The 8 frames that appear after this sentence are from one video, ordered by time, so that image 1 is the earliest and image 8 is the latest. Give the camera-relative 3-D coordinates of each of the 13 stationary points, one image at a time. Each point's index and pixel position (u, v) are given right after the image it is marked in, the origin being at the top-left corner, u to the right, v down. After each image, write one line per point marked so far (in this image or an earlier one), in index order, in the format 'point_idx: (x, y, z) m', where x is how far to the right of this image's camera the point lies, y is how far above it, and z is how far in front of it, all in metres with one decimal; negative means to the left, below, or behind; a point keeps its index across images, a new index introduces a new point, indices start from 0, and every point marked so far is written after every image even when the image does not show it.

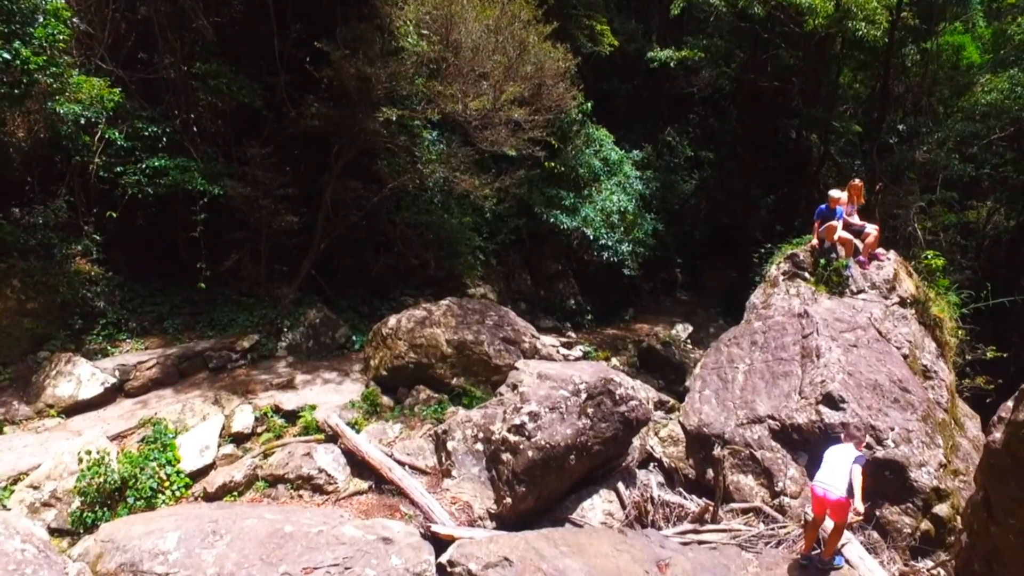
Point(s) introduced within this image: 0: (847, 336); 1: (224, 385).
0: (+4.0, -0.6, +7.2) m
1: (-3.5, -1.2, +7.6) m
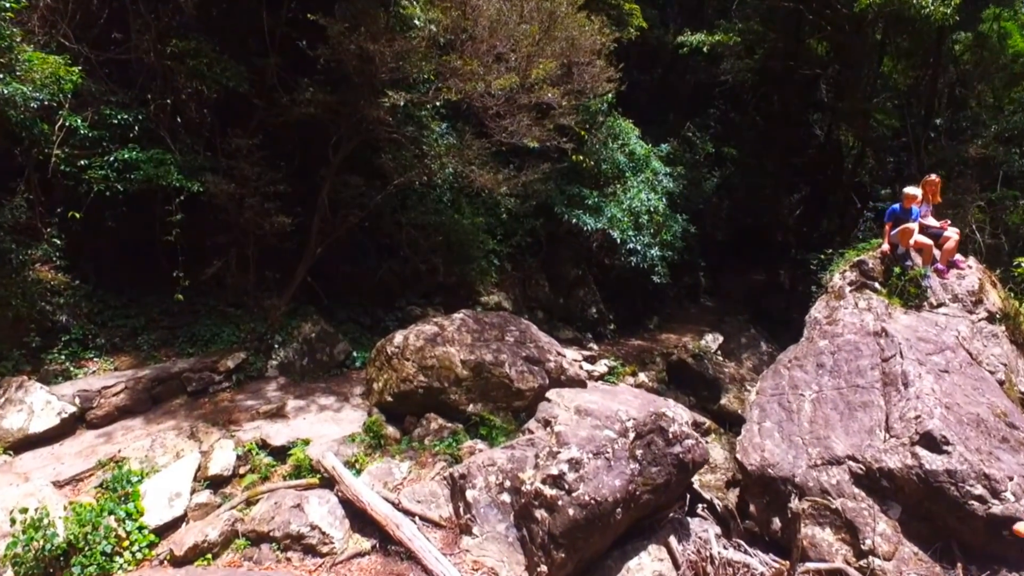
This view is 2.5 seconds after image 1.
0: (+4.2, -0.7, +6.2) m
1: (-3.3, -1.3, +6.5) m
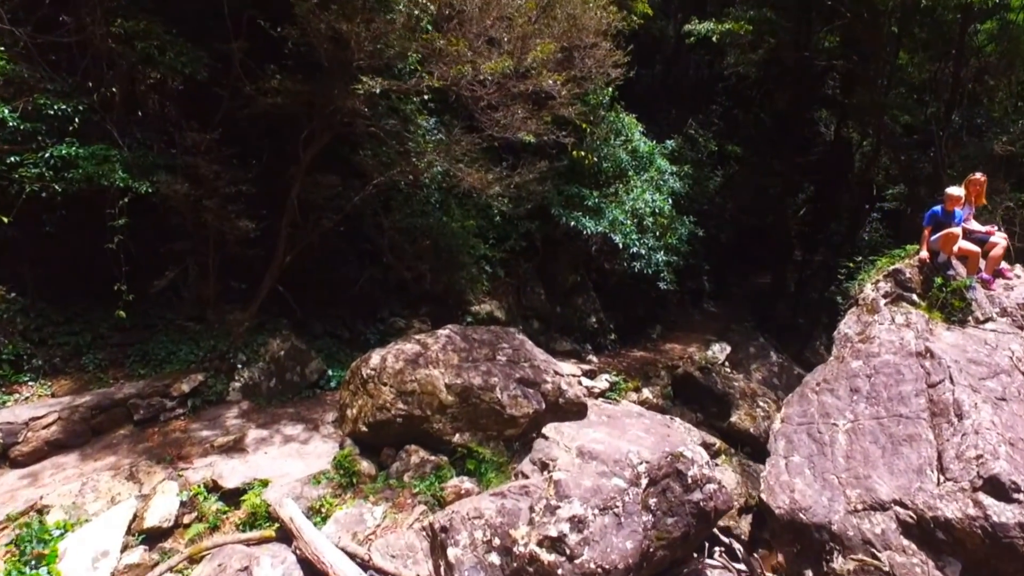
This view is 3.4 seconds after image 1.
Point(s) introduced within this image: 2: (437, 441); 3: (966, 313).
0: (+4.2, -0.9, +5.4) m
1: (-3.3, -1.5, +5.7) m
2: (-0.7, -1.5, +6.0) m
3: (+4.5, -0.3, +6.1) m
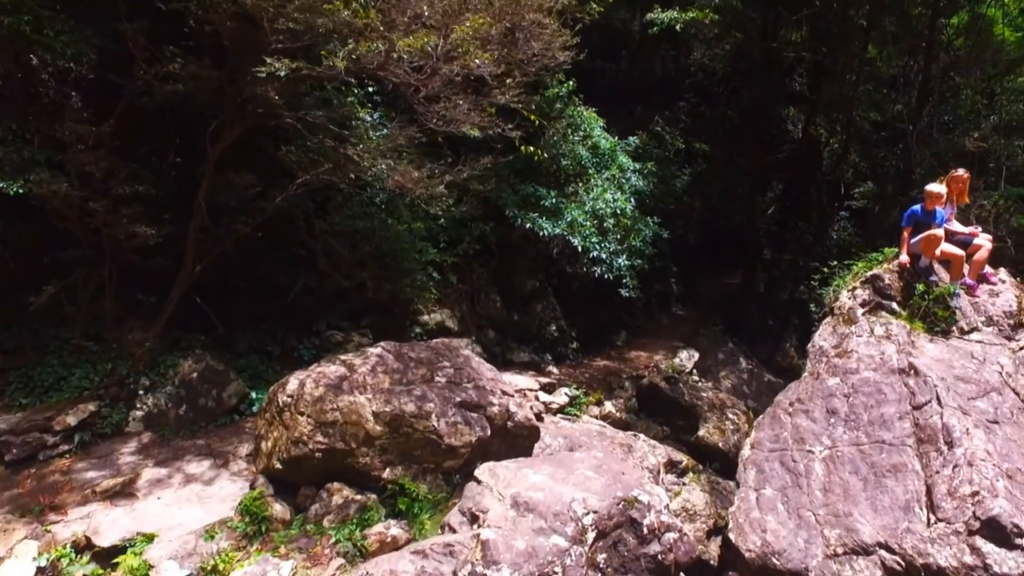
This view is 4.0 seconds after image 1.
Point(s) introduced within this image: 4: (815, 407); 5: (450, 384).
0: (+3.7, -0.9, +4.8) m
1: (-3.9, -1.6, +4.8) m
2: (-1.3, -1.6, +5.2) m
3: (+3.9, -0.3, +5.5) m
4: (+2.5, -1.0, +5.1) m
5: (-0.6, -0.9, +5.8) m
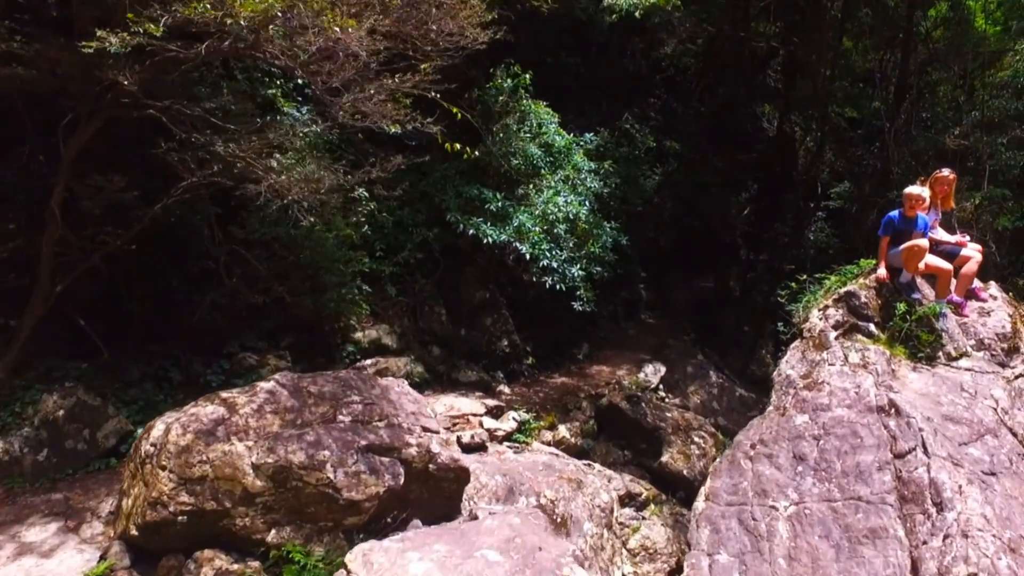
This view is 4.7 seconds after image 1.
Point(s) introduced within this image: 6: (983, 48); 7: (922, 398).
0: (+3.0, -1.1, +4.0) m
1: (-4.5, -1.8, +3.8) m
2: (-1.9, -1.8, +4.3) m
3: (+3.3, -0.5, +4.8) m
4: (+1.9, -1.1, +4.3) m
5: (-1.3, -1.1, +4.9) m
6: (+7.5, +3.8, +9.8) m
7: (+2.9, -0.8, +4.4) m
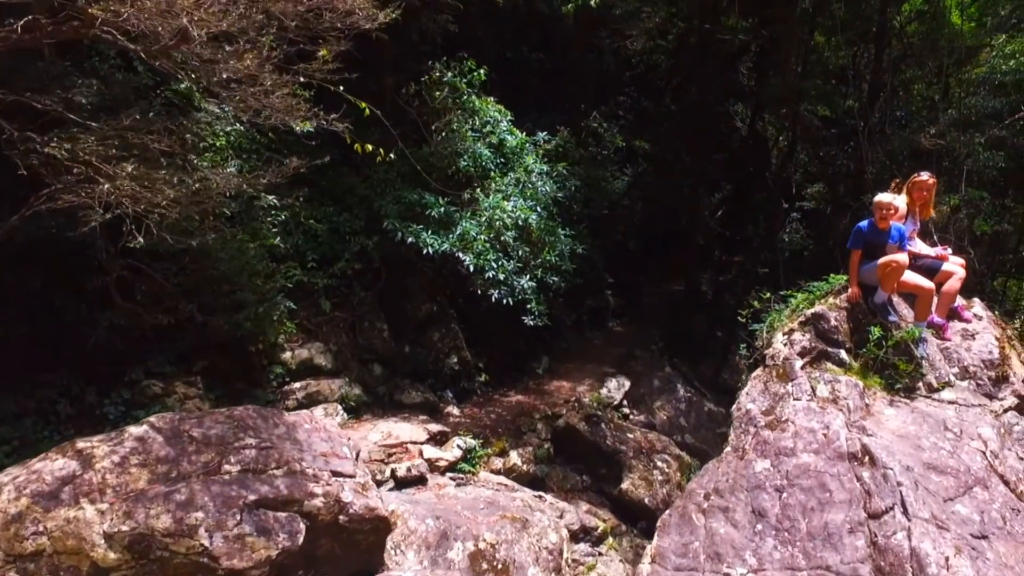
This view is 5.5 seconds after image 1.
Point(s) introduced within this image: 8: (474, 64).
0: (+2.5, -1.2, +3.4) m
1: (-5.0, -2.0, +3.0) m
2: (-2.4, -2.0, +3.5) m
3: (+2.7, -0.6, +4.2) m
4: (+1.3, -1.3, +3.7) m
5: (-1.8, -1.3, +4.2) m
6: (+6.7, +3.7, +9.3) m
7: (+2.4, -0.9, +3.7) m
8: (-0.5, +2.9, +8.1) m
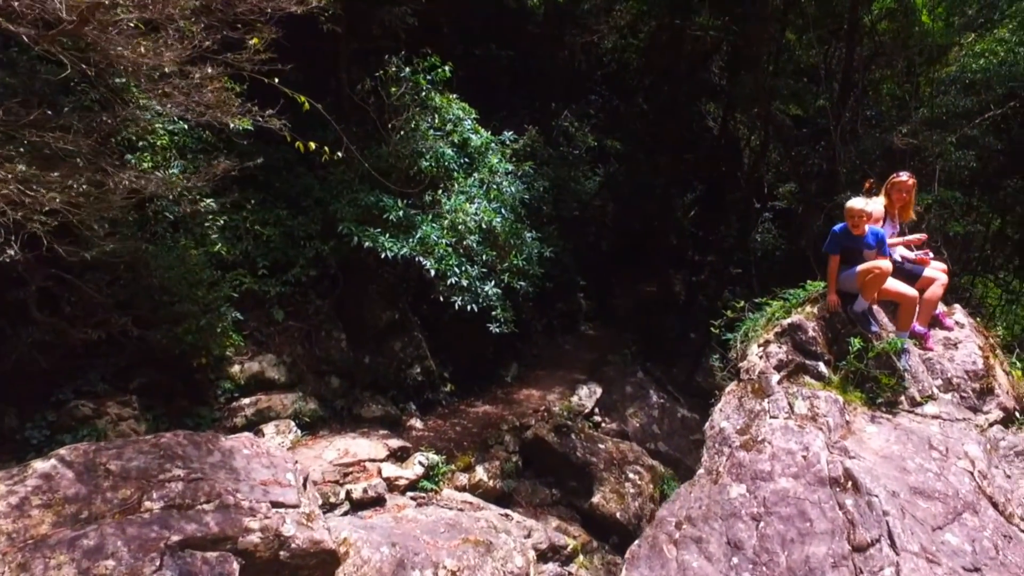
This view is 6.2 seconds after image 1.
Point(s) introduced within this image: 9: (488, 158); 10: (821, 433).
0: (+2.2, -1.3, +3.1) m
1: (-5.2, -2.1, +2.5) m
2: (-2.7, -2.1, +3.1) m
3: (+2.4, -0.7, +3.9) m
4: (+1.1, -1.4, +3.4) m
5: (-2.1, -1.4, +3.7) m
6: (+6.2, +3.7, +9.2) m
7: (+2.1, -1.0, +3.5) m
8: (-1.0, +2.9, +7.7) m
9: (-0.3, +1.7, +7.9) m
10: (+1.8, -0.8, +3.6) m
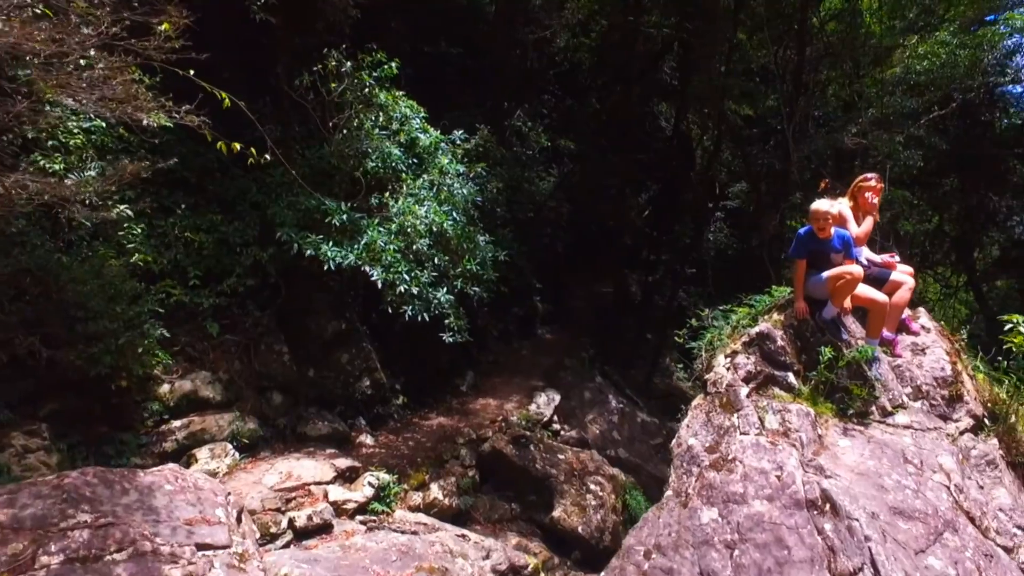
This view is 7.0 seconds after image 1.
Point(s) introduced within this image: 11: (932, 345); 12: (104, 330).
0: (+2.0, -1.3, +3.0) m
1: (-5.4, -2.3, +1.7) m
2: (-2.9, -2.2, +2.6) m
3: (+2.1, -0.7, +3.7) m
4: (+0.9, -1.4, +3.1) m
5: (-2.3, -1.5, +3.2) m
6: (+5.5, +3.7, +9.3) m
7: (+1.9, -1.0, +3.3) m
8: (-1.6, +2.8, +7.3) m
9: (-0.9, +1.6, +7.5) m
10: (+1.6, -0.9, +3.4) m
11: (+2.8, -0.4, +4.1) m
12: (-3.5, -0.3, +5.4) m
